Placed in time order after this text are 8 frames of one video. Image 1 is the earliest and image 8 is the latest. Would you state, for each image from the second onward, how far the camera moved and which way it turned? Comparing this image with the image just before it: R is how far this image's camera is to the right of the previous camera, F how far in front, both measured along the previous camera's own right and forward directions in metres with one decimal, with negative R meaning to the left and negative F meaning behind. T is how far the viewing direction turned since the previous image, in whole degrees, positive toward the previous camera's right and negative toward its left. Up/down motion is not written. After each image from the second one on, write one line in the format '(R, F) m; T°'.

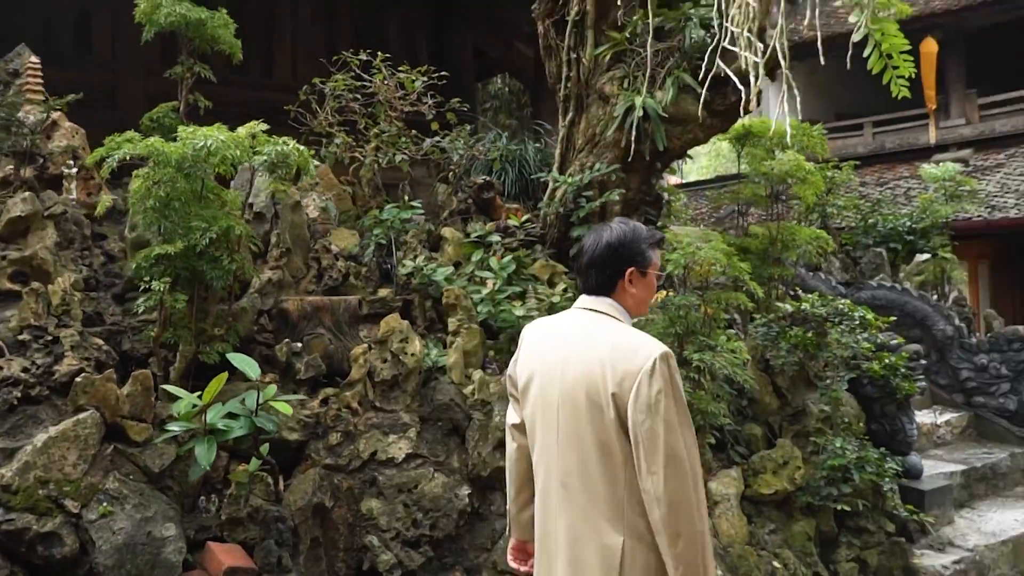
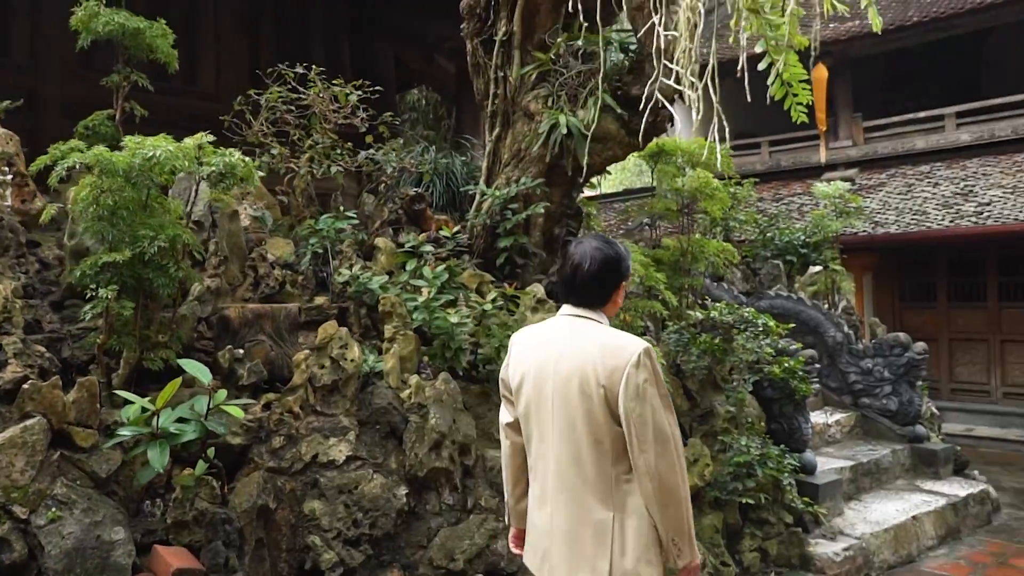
(-0.1, -0.1) m; +6°
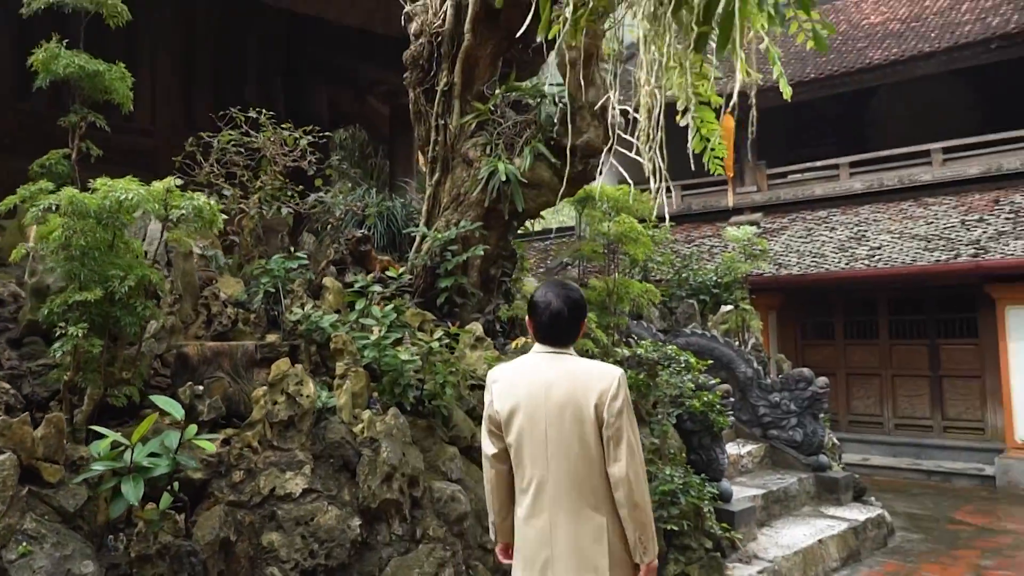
(-0.1, -0.2) m; +6°
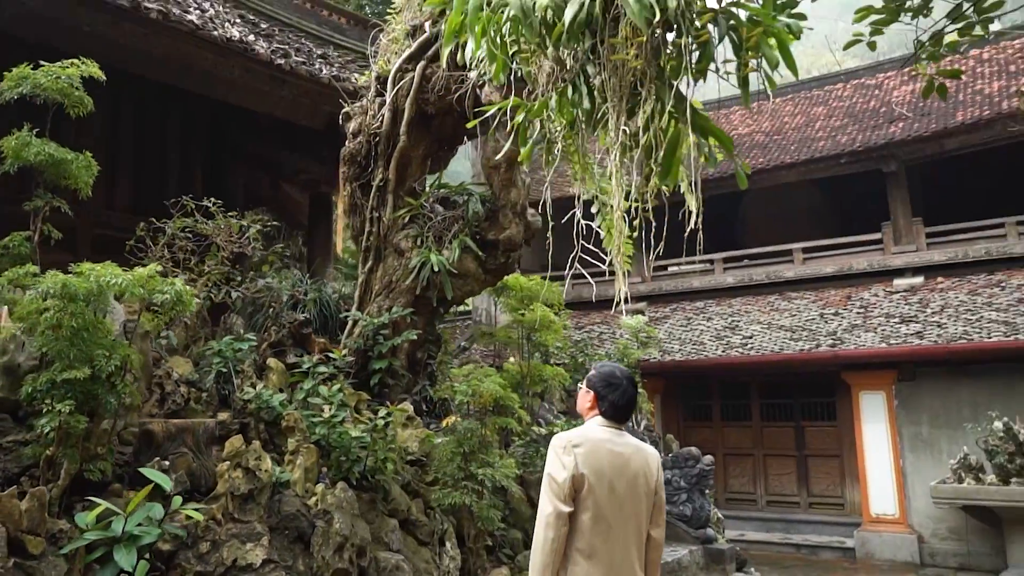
(-0.3, -0.3) m; +9°
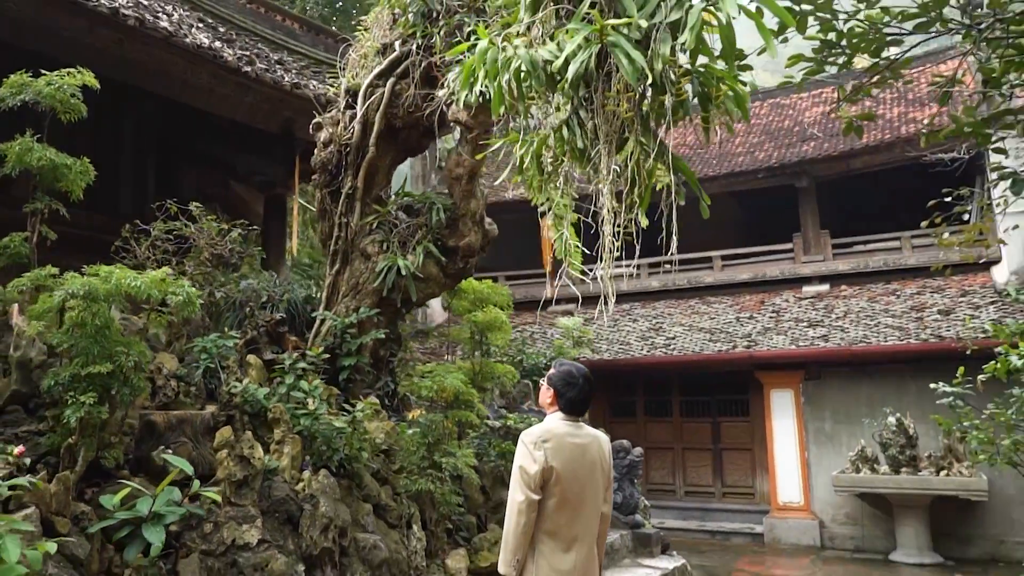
(-0.3, -0.4) m; +6°
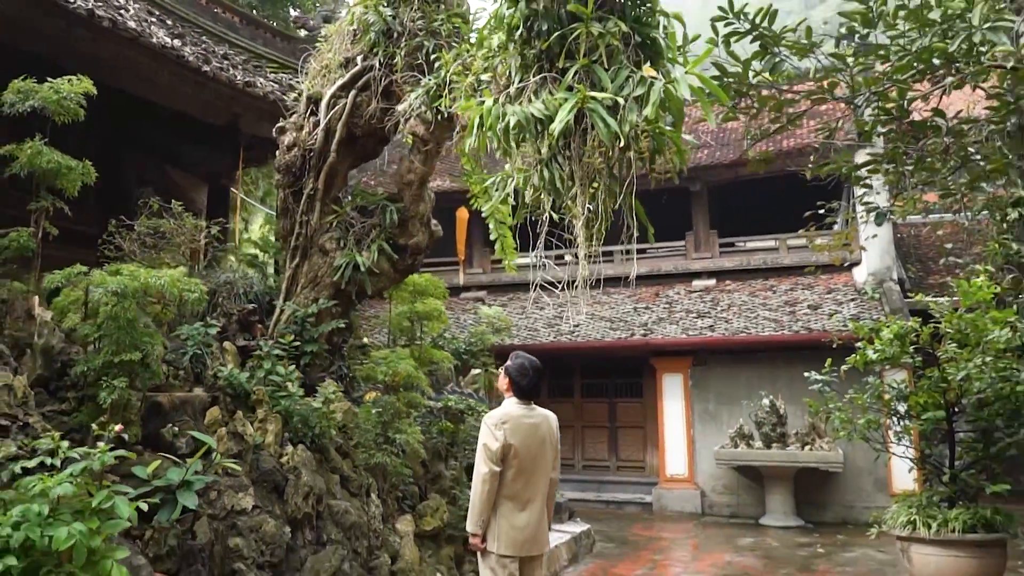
(-0.4, -0.6) m; +8°
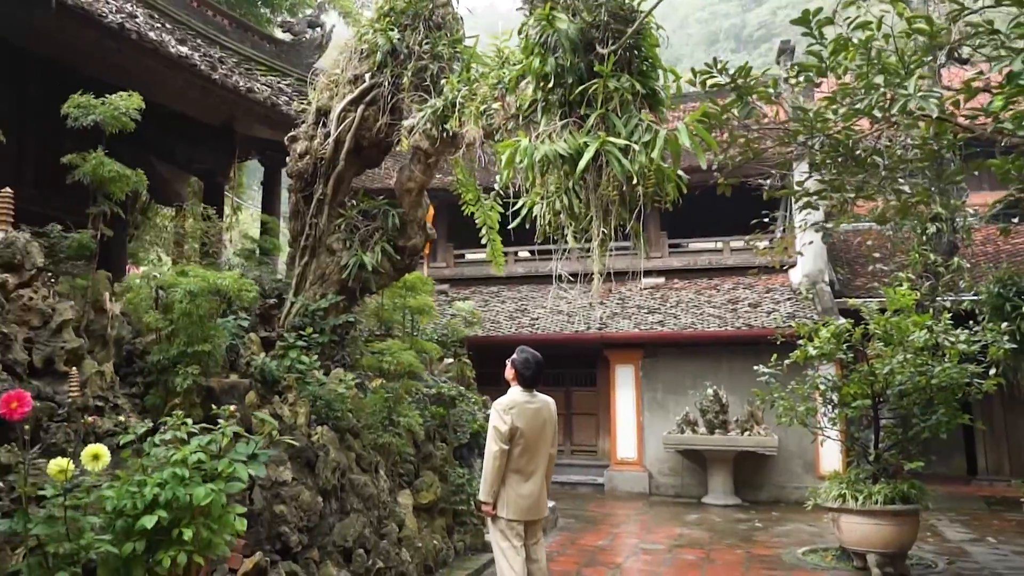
(-0.4, -0.6) m; +5°
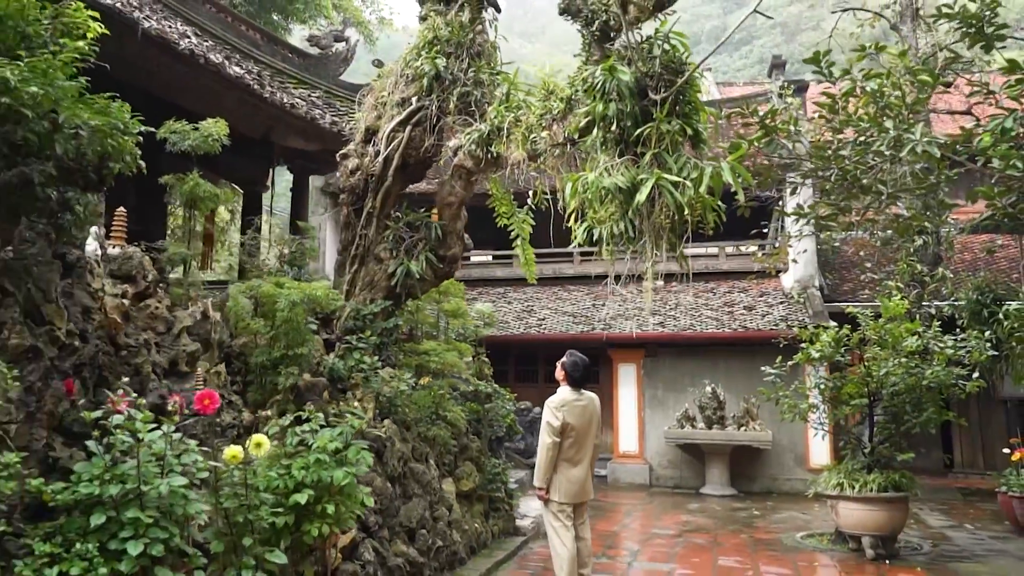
(-0.4, -0.5) m; +2°
